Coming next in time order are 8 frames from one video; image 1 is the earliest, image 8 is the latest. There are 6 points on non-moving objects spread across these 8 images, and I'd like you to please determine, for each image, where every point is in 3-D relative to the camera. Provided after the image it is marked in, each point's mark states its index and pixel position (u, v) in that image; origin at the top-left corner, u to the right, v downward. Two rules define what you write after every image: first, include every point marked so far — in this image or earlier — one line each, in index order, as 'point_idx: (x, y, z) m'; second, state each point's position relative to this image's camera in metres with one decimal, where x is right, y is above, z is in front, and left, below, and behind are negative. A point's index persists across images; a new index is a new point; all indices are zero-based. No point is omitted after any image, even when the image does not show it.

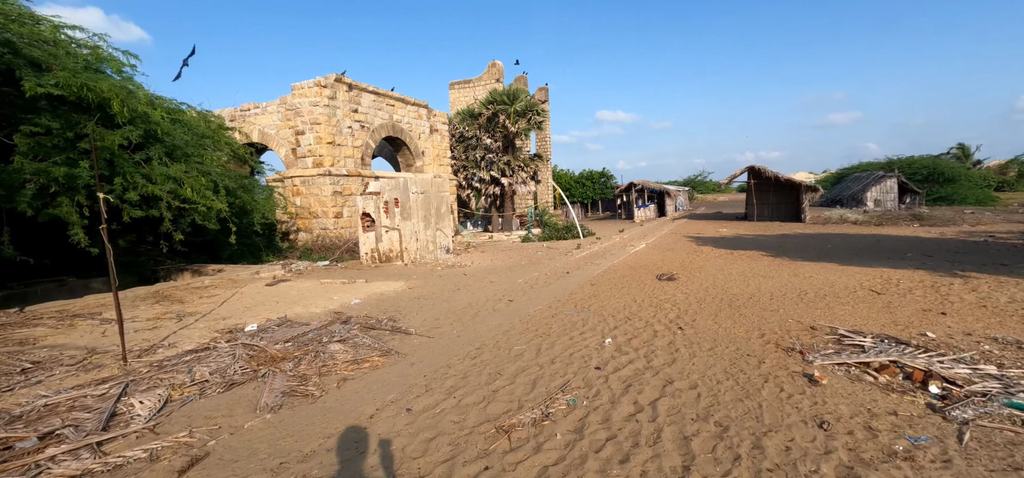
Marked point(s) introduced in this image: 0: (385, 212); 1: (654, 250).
0: (-3.2, +0.7, +11.7) m
1: (+3.6, -0.3, +11.7) m
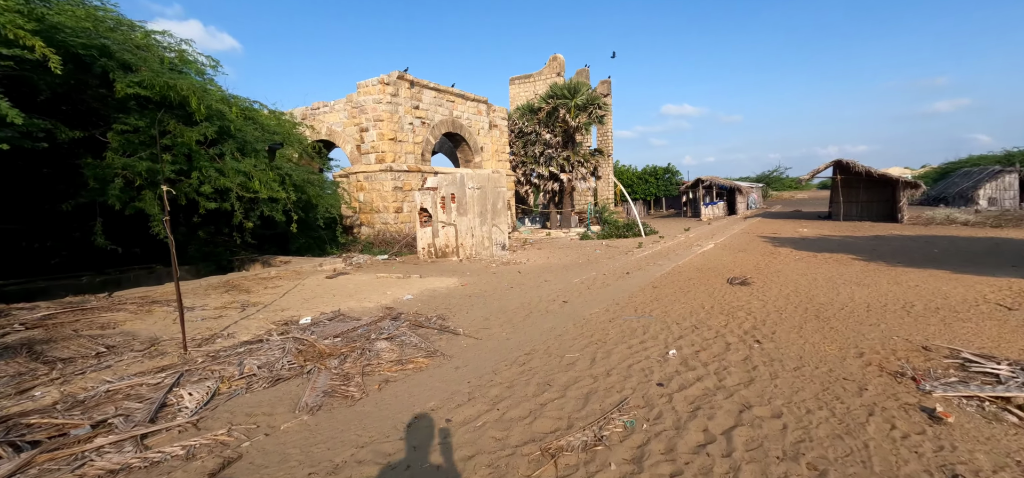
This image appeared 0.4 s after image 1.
0: (-1.8, +0.8, +11.7) m
1: (+4.9, -0.3, +10.9) m
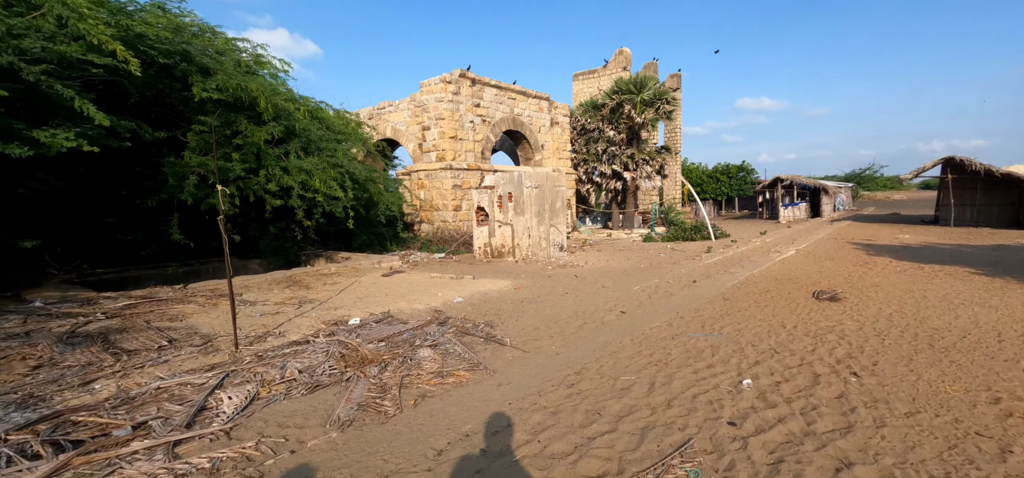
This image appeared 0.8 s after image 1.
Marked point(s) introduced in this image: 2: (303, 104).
0: (-0.3, +0.8, +11.5) m
1: (+6.1, -0.5, +9.9) m
2: (-4.4, +2.9, +10.2) m
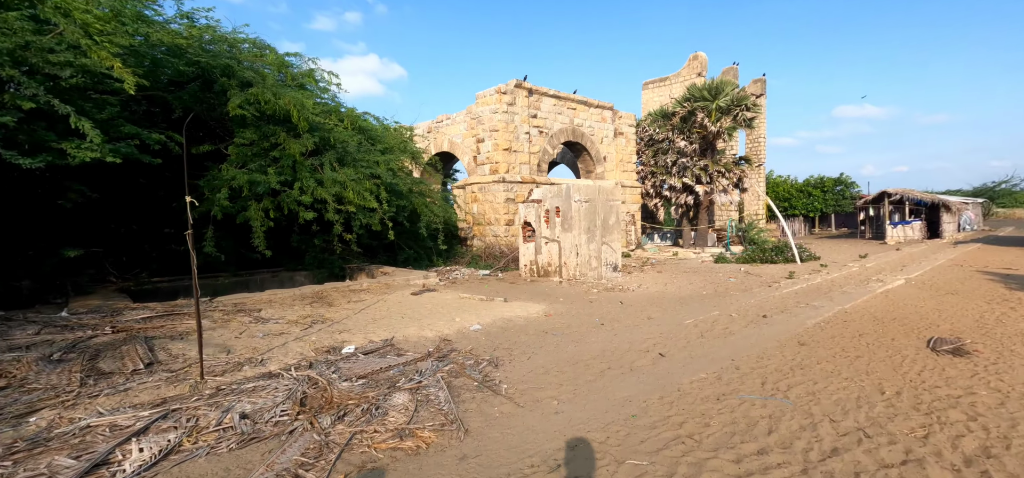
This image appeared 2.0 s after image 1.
0: (+0.8, +0.4, +10.7) m
1: (+6.9, -0.9, +8.1) m
2: (-3.4, +2.6, +10.0) m
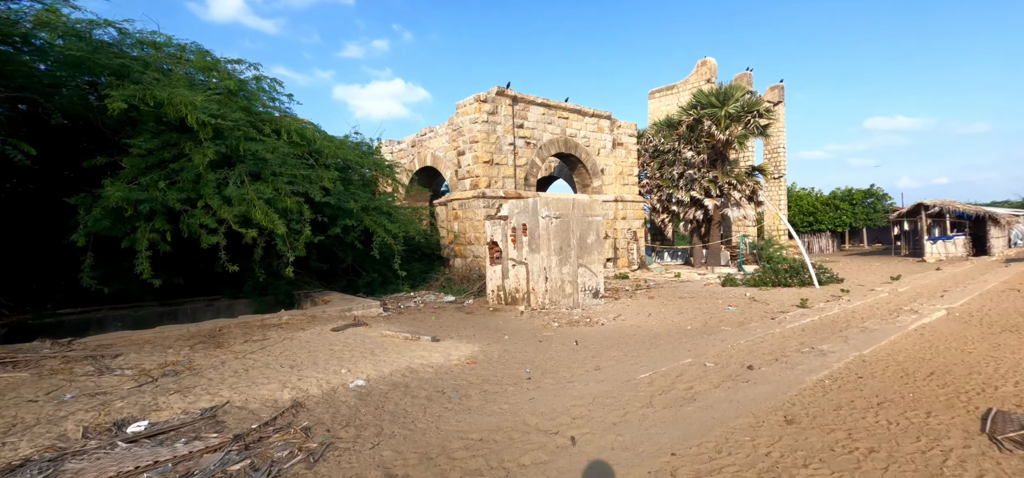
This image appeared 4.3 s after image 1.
0: (0.0, -0.1, +9.3) m
1: (+6.0, -1.2, +6.3) m
2: (-4.2, +2.1, +8.9) m
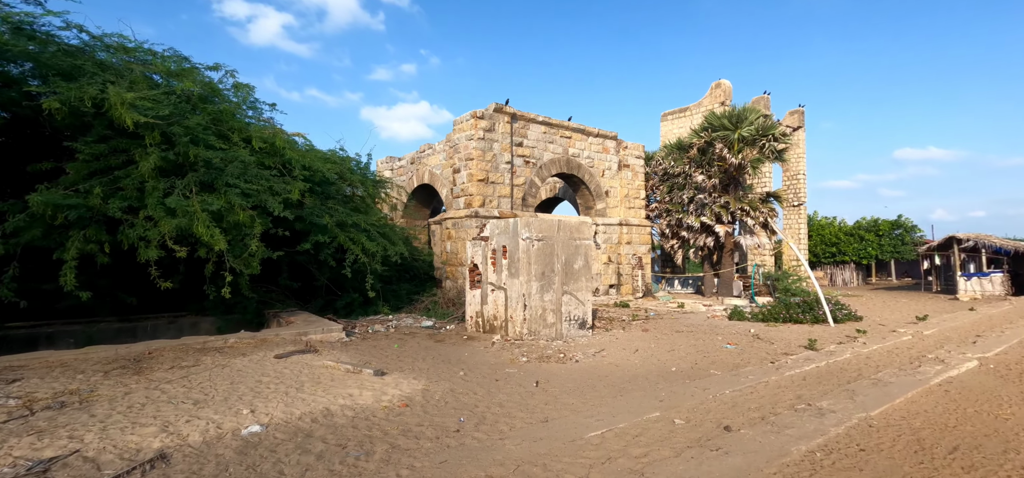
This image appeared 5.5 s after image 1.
0: (-0.4, -0.5, +8.6) m
1: (+5.5, -1.6, +5.3) m
2: (-4.5, +1.9, +8.5) m
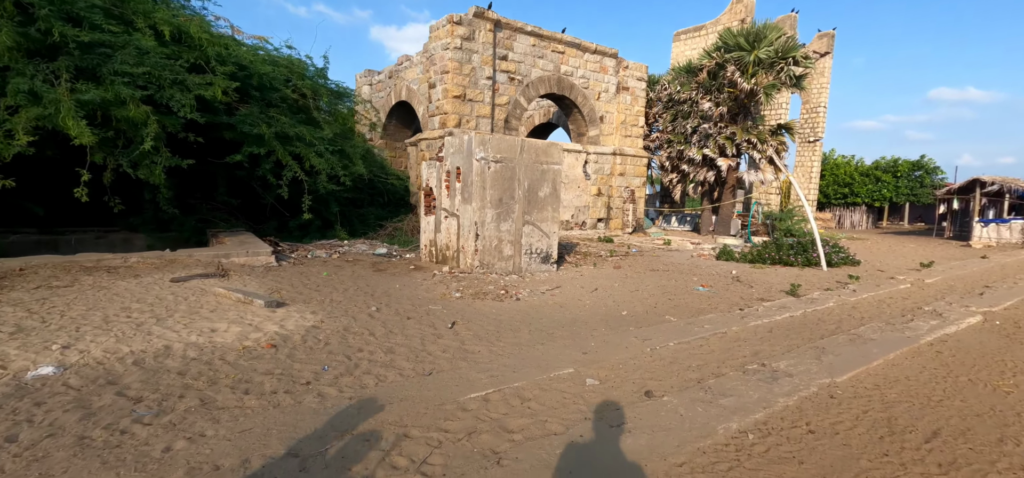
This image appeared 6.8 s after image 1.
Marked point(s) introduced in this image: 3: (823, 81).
0: (-1.1, +0.8, +7.6) m
1: (+4.6, -1.0, +4.4) m
2: (-5.2, +3.2, +7.3) m
3: (+12.7, +6.5, +19.6) m
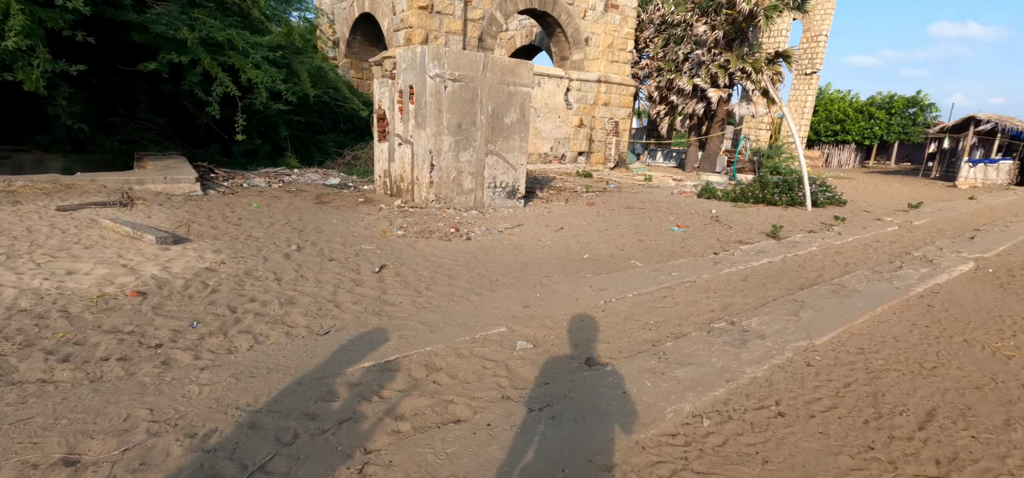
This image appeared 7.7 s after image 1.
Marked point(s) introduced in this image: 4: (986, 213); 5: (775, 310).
0: (-1.7, +1.8, +6.7) m
1: (+4.1, -0.5, +4.0) m
2: (-5.7, +4.2, +5.9) m
3: (+12.0, +8.9, +18.2) m
4: (+9.5, +0.5, +9.6) m
5: (+1.9, -0.5, +3.4) m
